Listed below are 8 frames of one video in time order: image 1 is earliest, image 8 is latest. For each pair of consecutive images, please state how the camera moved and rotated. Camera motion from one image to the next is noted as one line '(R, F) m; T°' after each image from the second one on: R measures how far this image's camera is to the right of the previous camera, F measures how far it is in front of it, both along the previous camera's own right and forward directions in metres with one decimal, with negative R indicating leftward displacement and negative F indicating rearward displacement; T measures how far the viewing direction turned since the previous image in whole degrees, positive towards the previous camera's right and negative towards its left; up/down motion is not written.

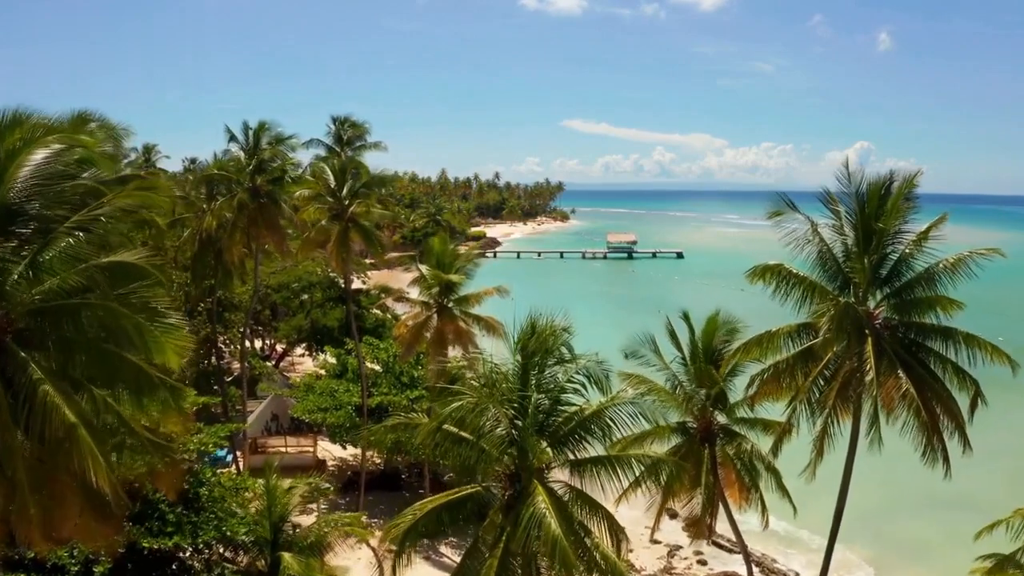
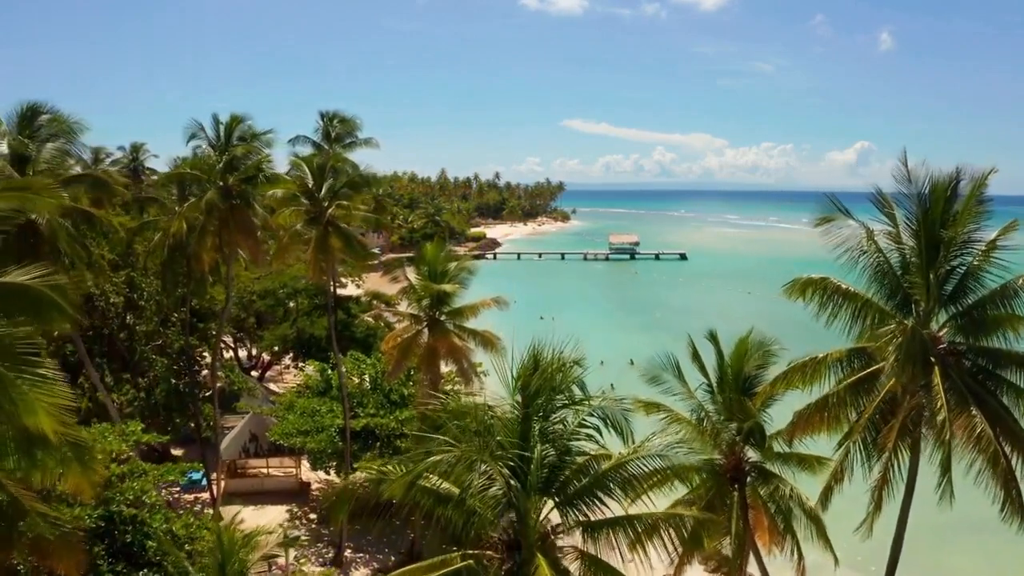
(0.0, +1.8) m; 0°
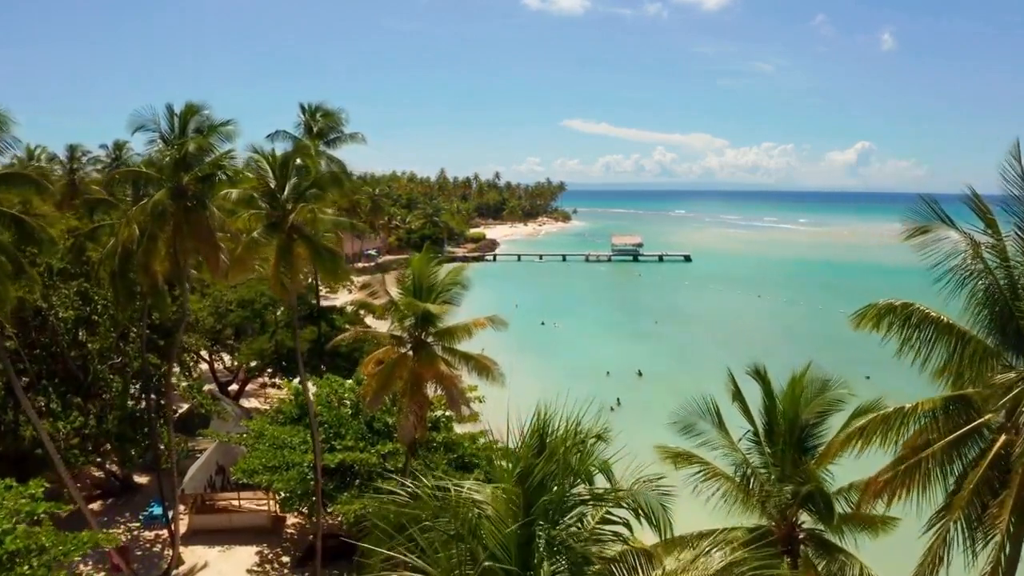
(0.0, +2.3) m; 0°
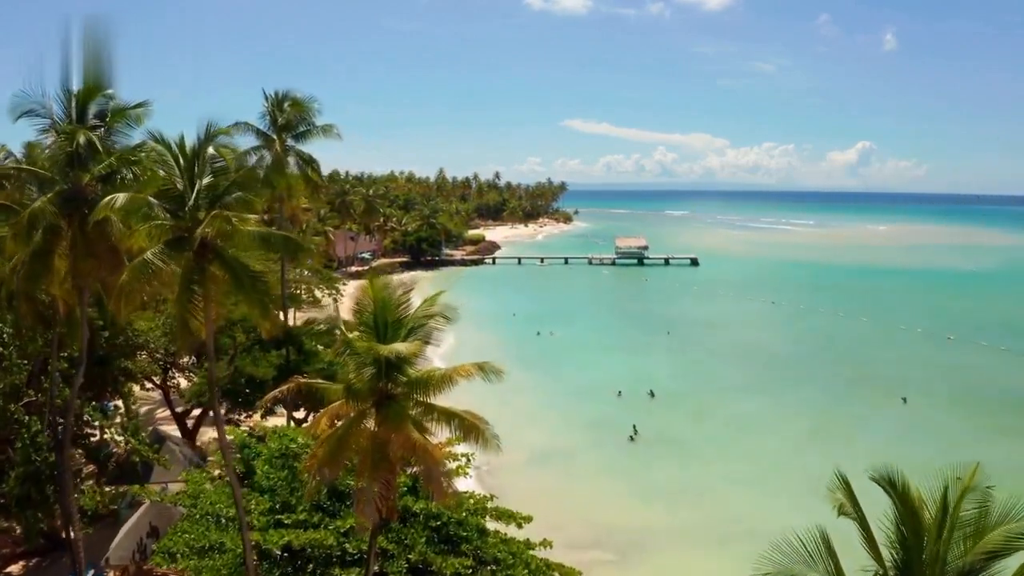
(+0.1, +3.4) m; 0°
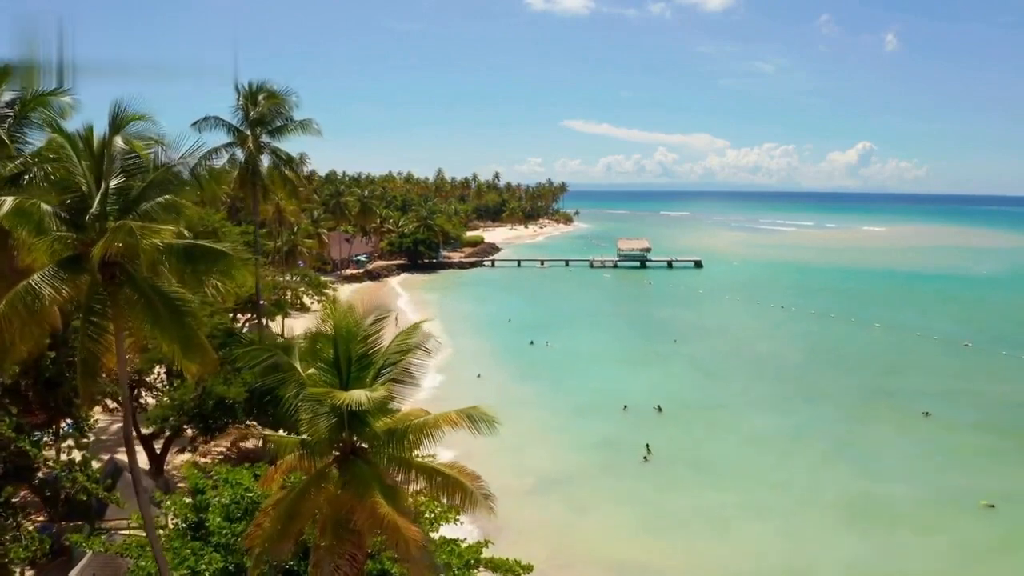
(+0.1, +2.0) m; 0°
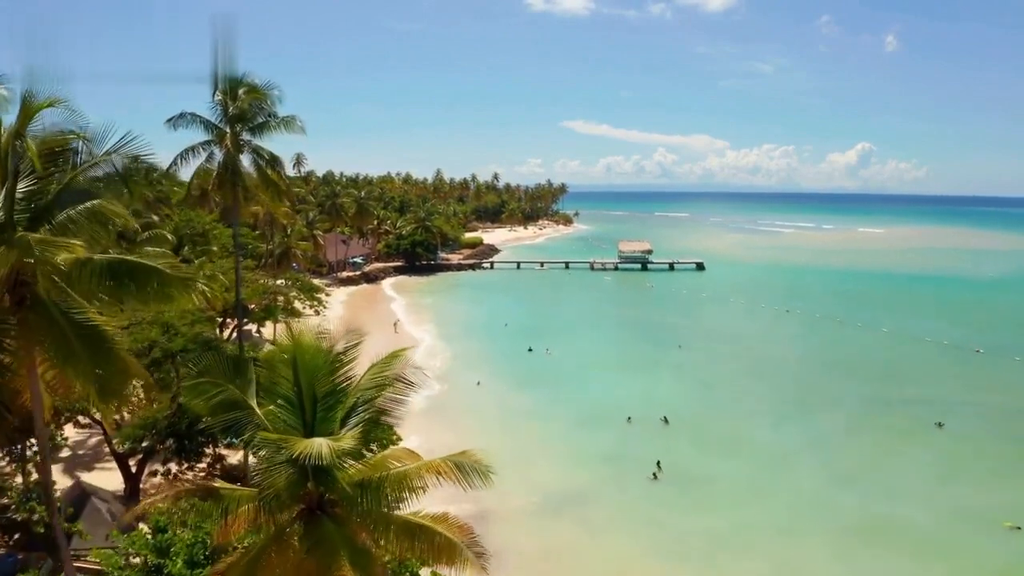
(0.0, +1.3) m; 0°
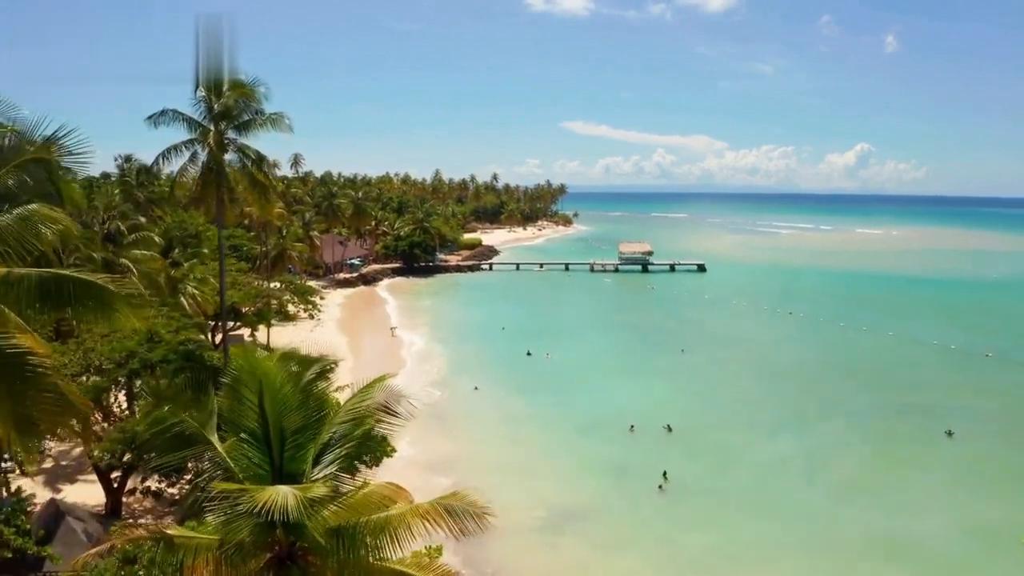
(0.0, +0.9) m; 0°
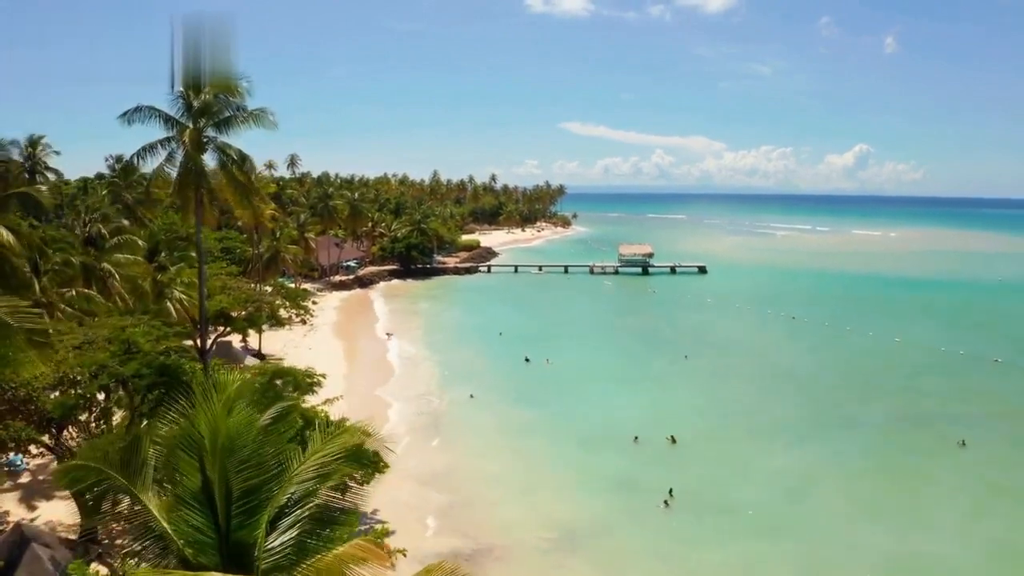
(0.0, +1.0) m; 0°
